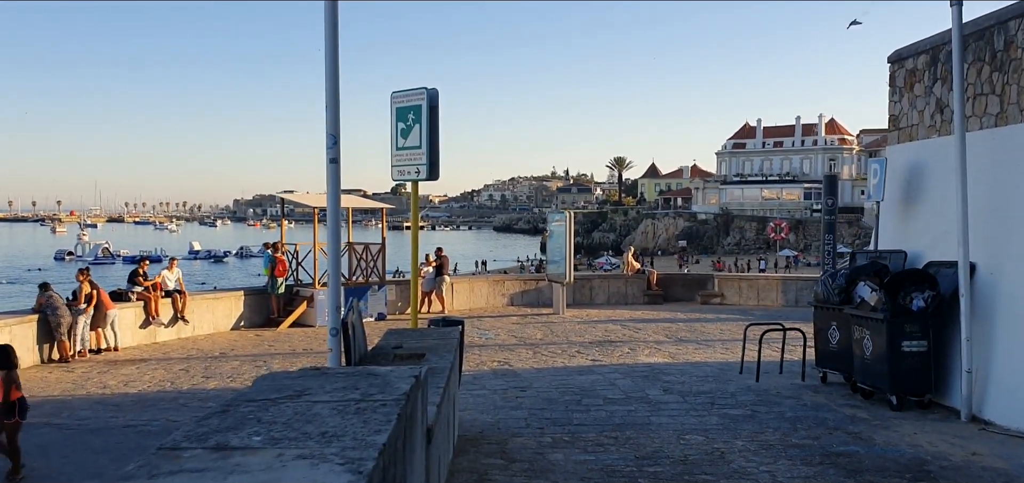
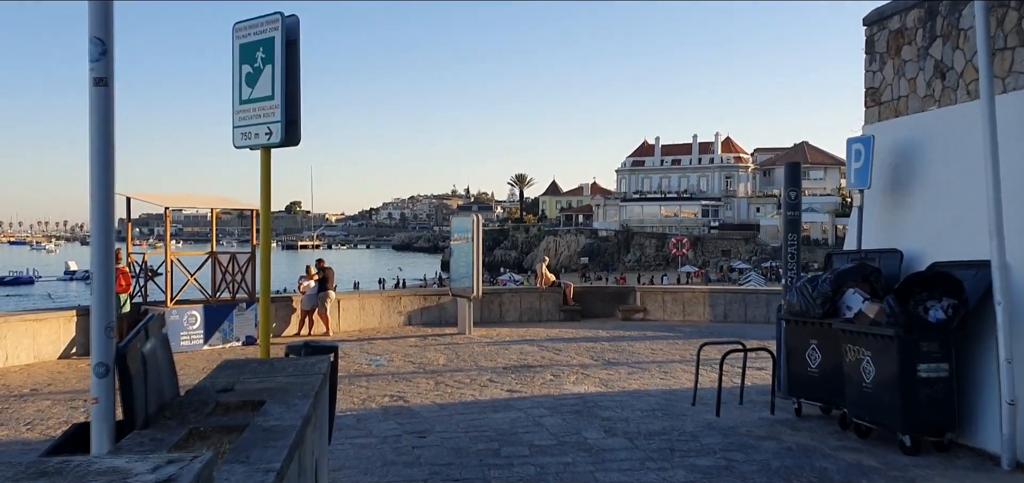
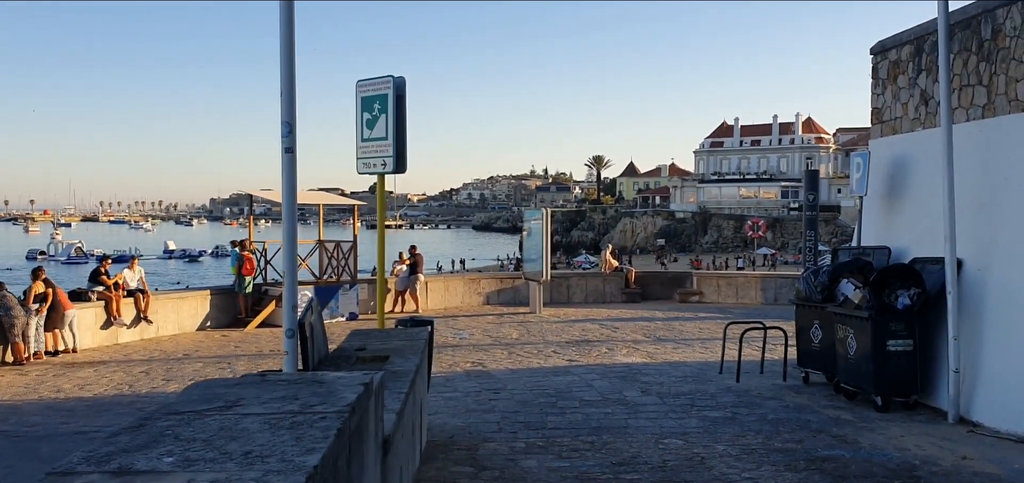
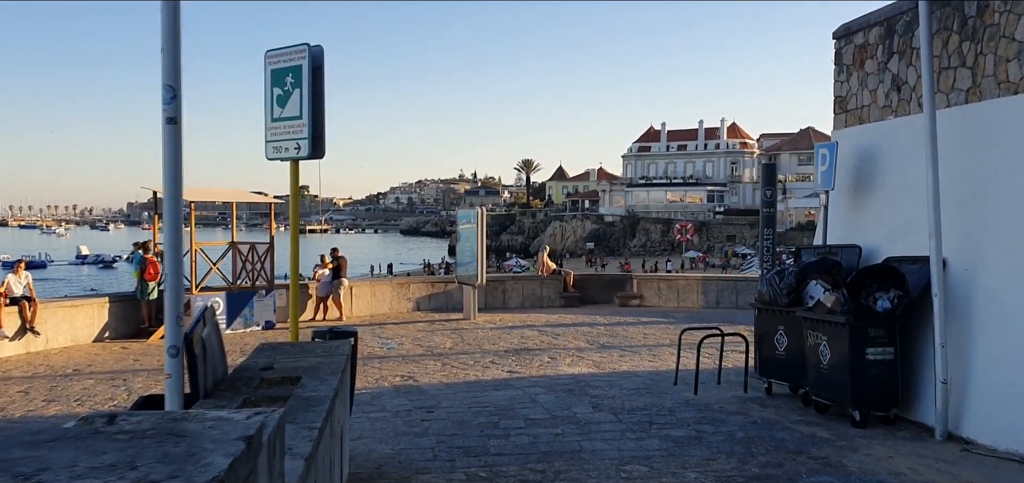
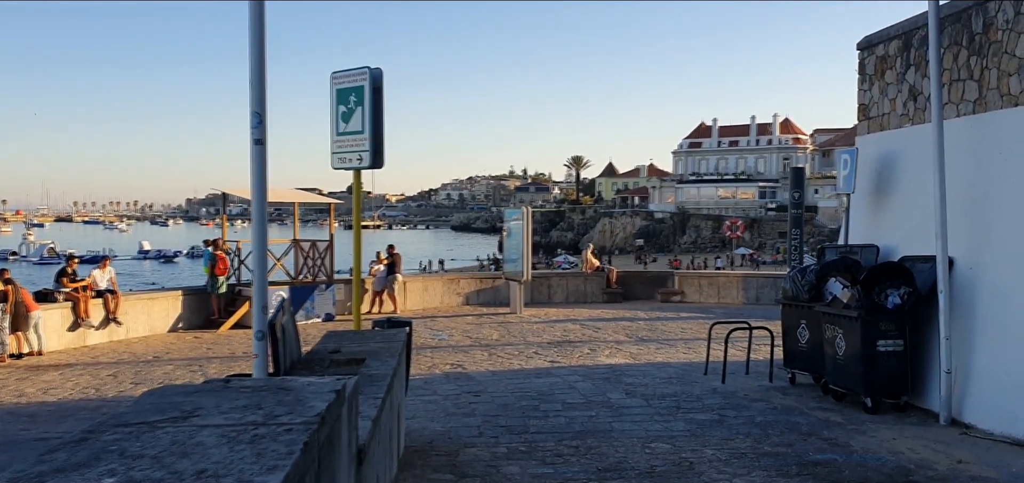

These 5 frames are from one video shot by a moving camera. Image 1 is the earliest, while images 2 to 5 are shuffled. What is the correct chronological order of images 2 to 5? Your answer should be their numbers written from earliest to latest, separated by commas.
3, 5, 4, 2
